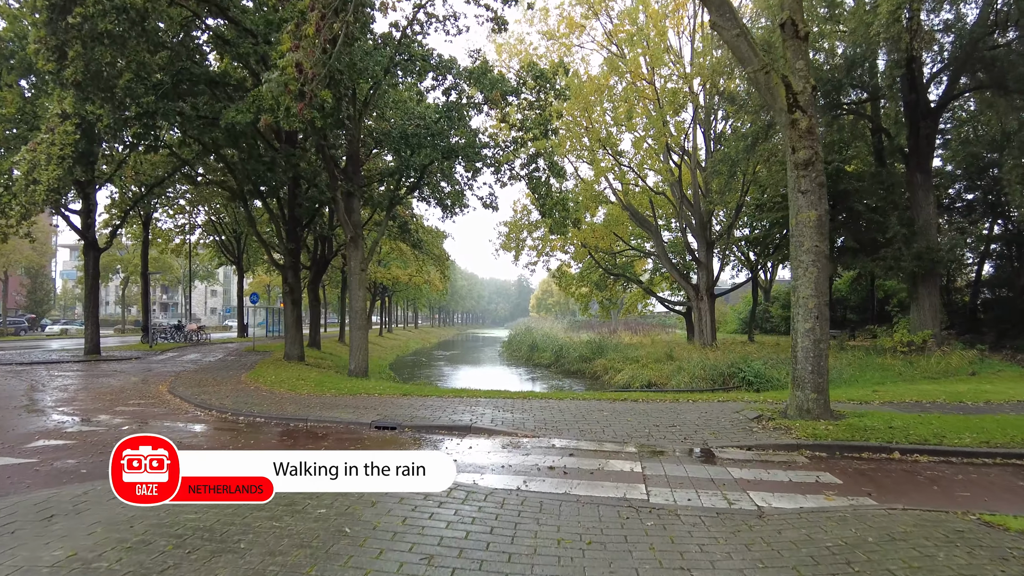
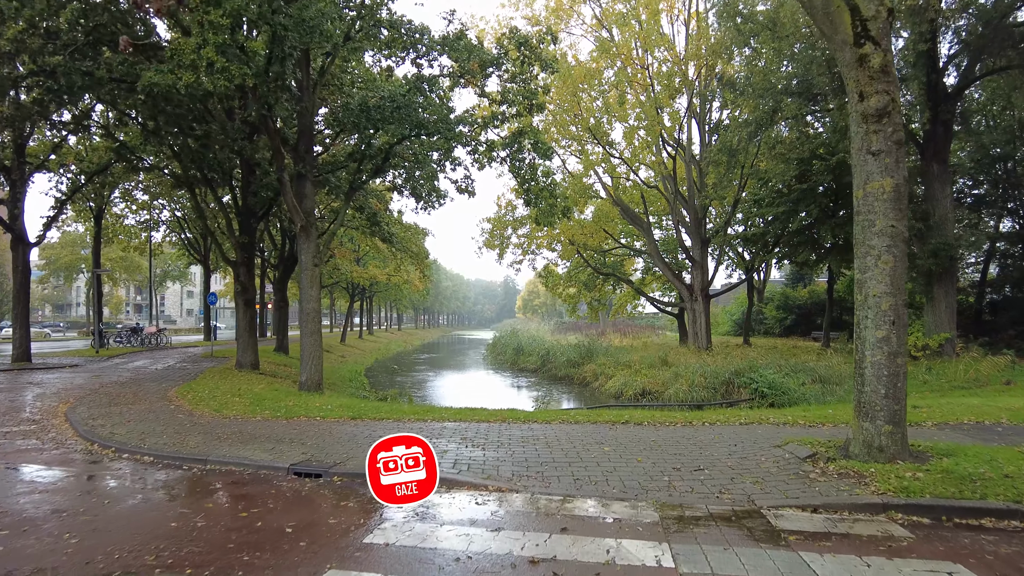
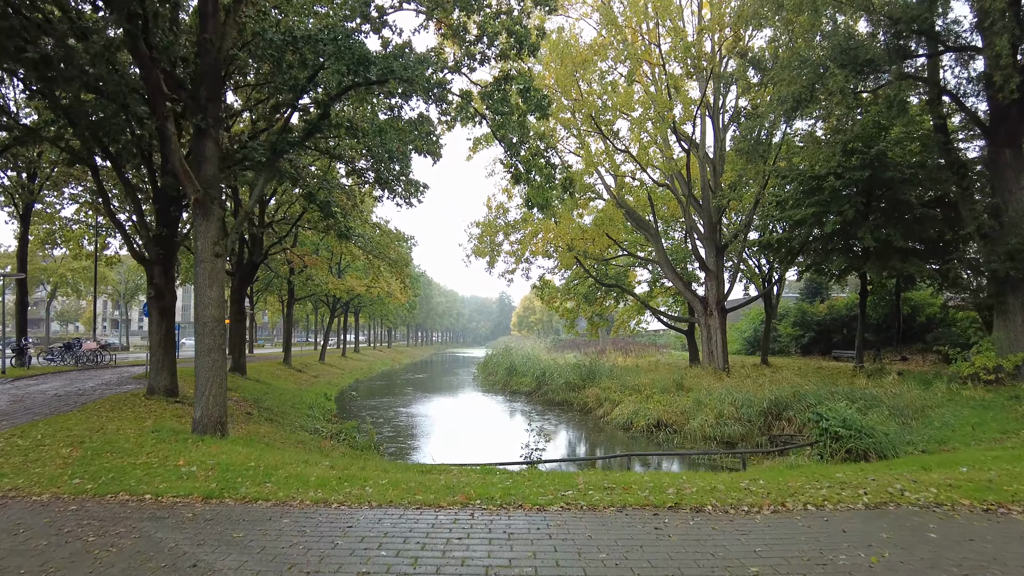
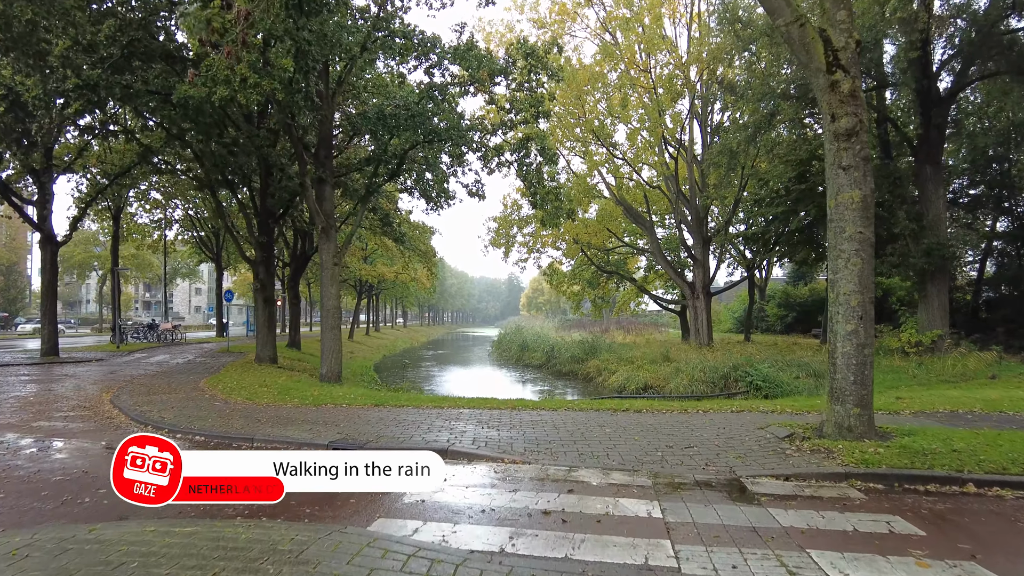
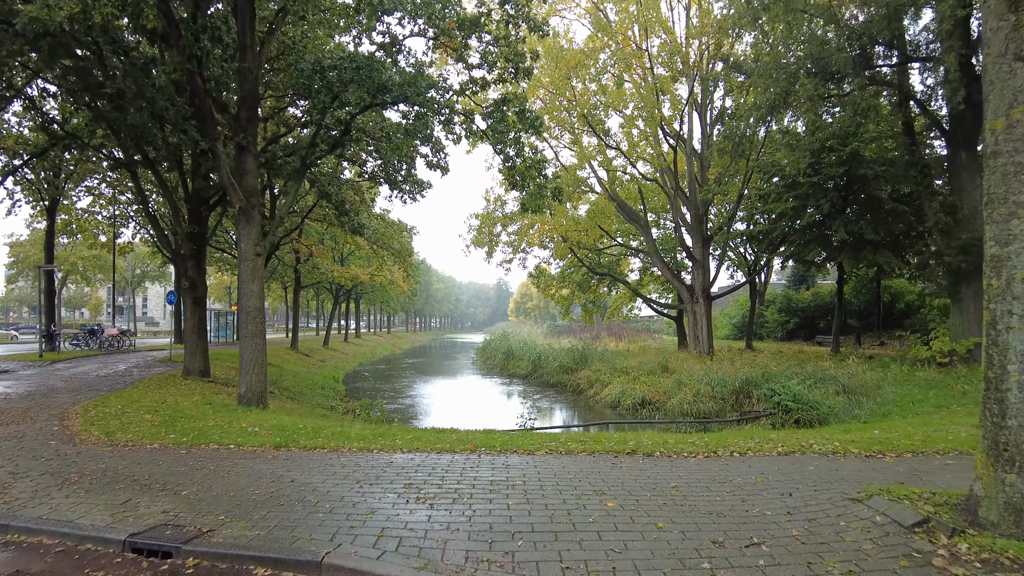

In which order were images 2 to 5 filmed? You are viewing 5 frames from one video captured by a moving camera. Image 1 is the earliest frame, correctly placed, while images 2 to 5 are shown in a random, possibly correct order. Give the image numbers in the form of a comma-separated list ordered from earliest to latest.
4, 2, 5, 3
